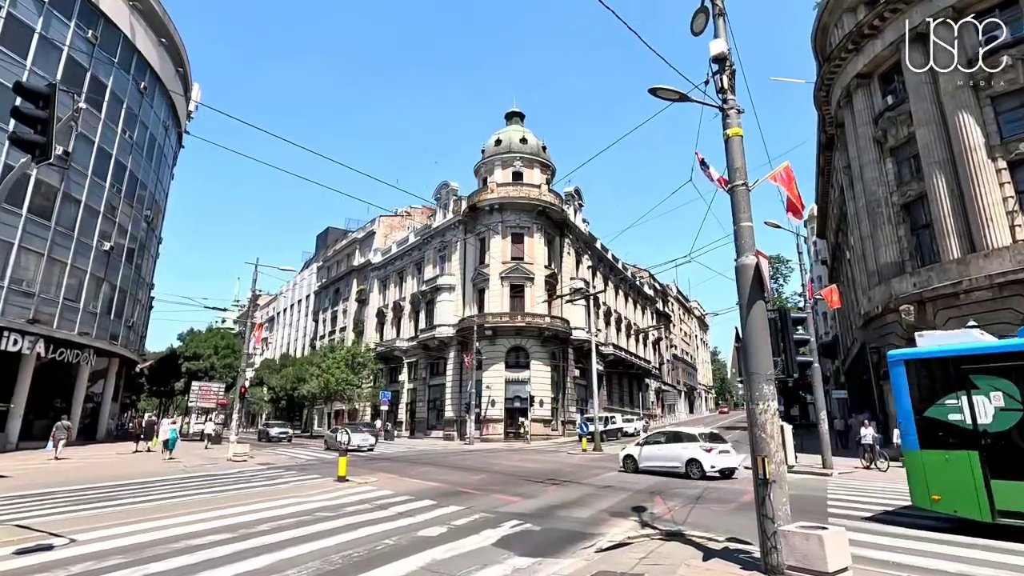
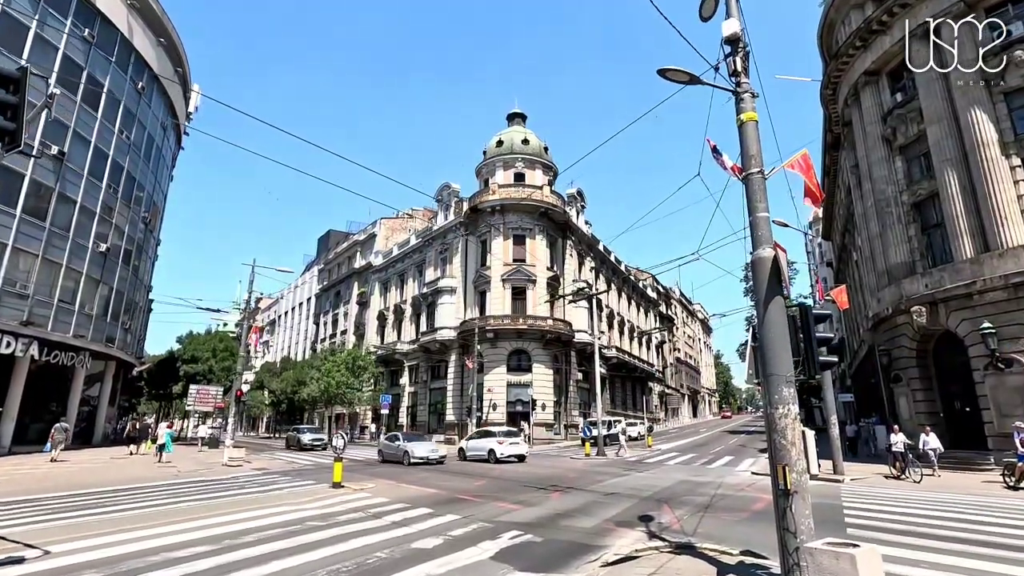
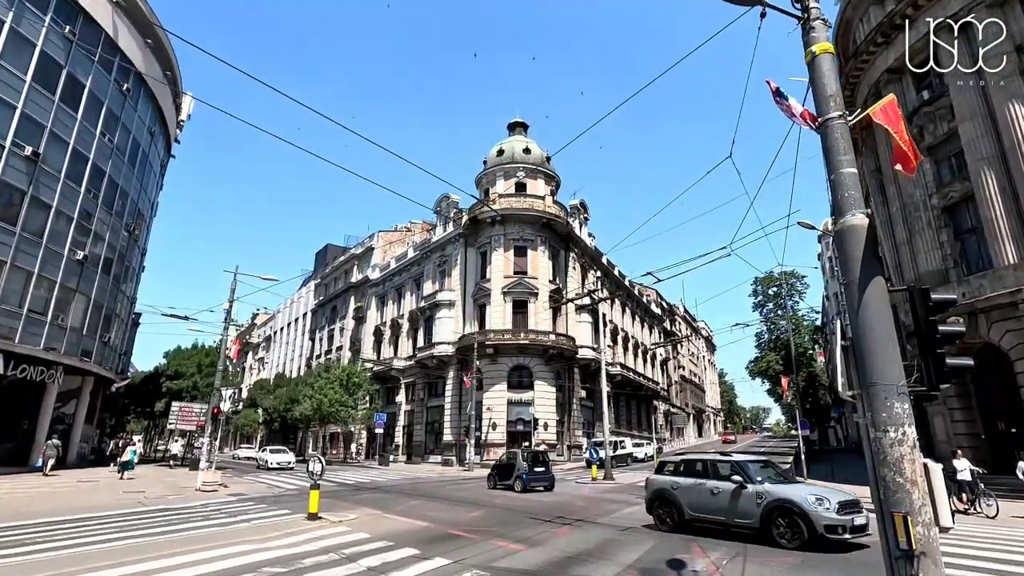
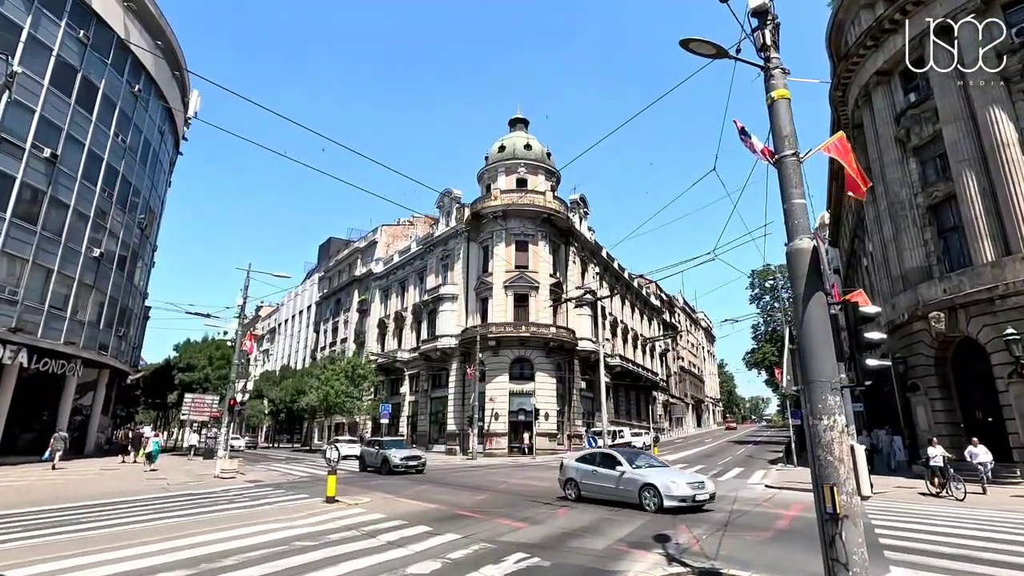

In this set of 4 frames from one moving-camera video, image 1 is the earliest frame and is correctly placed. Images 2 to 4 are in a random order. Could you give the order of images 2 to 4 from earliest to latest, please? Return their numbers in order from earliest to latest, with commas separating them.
2, 4, 3
